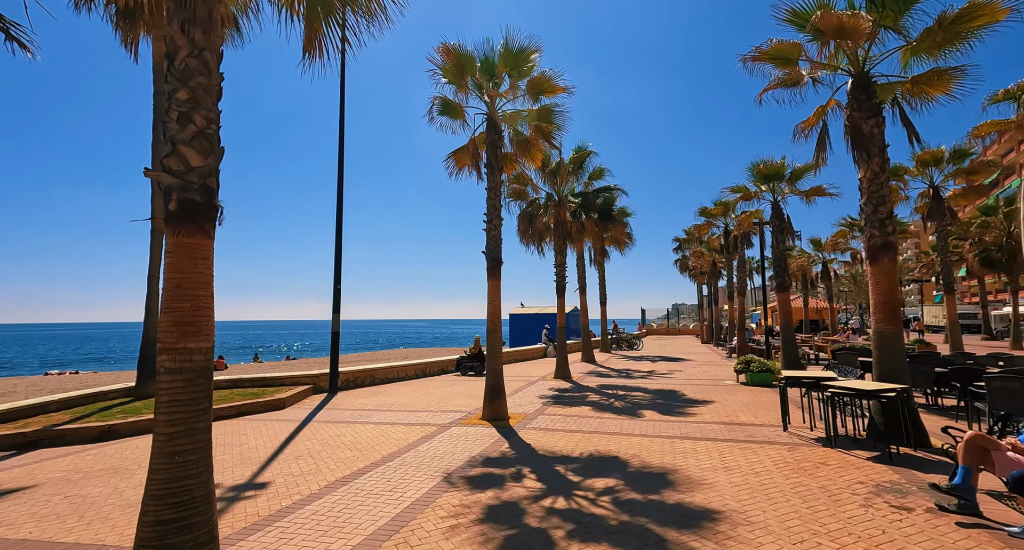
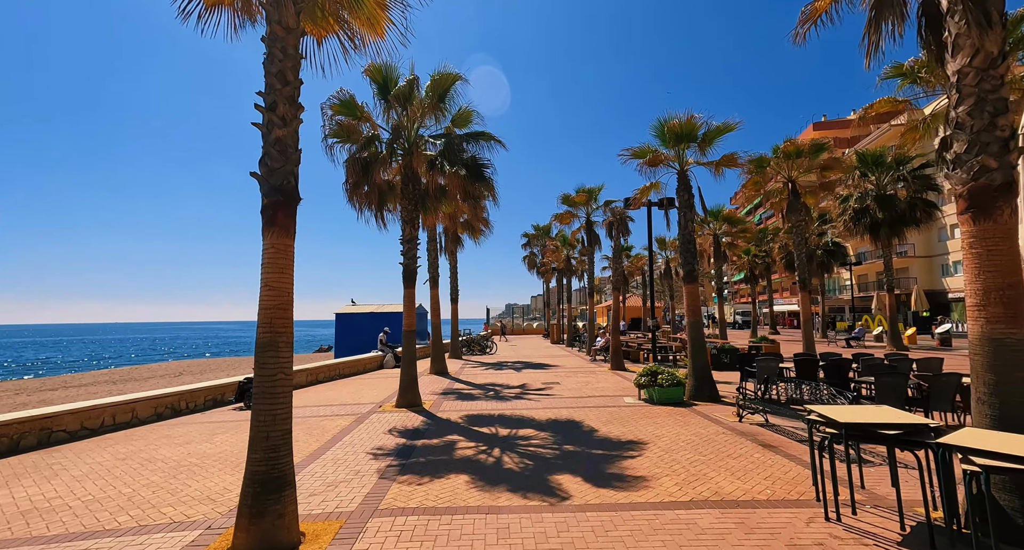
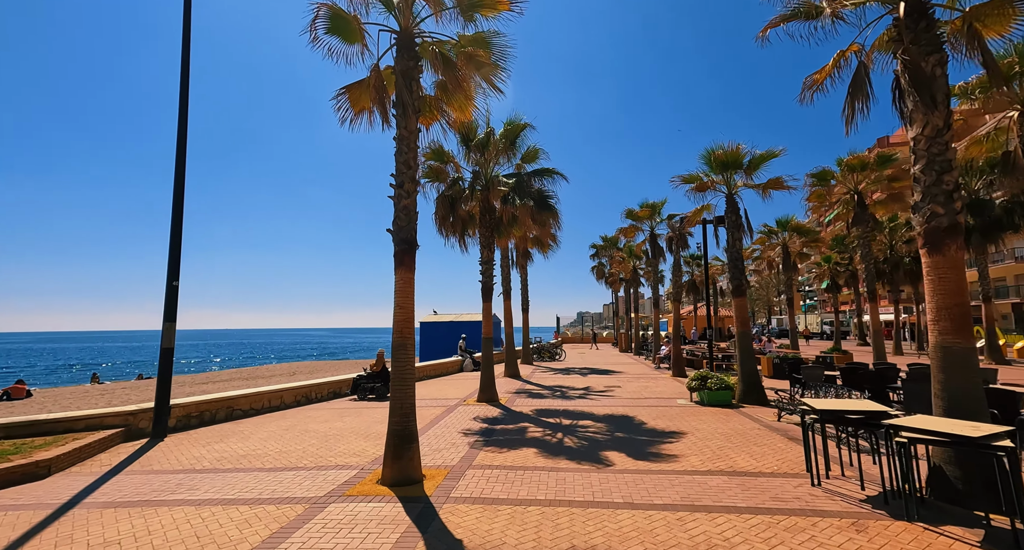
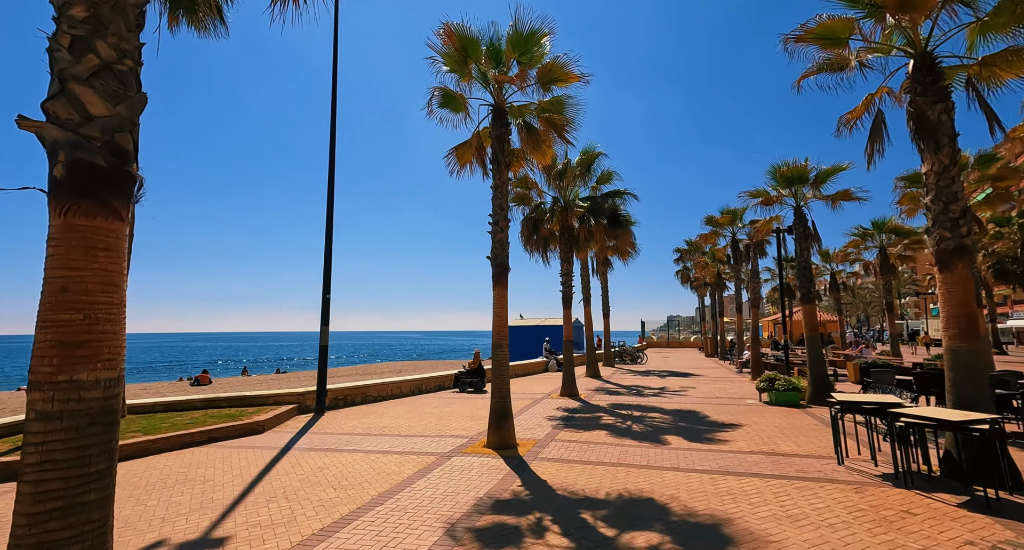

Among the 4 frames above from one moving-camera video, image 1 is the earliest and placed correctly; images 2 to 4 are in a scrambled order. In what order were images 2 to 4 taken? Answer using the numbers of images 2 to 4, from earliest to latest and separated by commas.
4, 3, 2
